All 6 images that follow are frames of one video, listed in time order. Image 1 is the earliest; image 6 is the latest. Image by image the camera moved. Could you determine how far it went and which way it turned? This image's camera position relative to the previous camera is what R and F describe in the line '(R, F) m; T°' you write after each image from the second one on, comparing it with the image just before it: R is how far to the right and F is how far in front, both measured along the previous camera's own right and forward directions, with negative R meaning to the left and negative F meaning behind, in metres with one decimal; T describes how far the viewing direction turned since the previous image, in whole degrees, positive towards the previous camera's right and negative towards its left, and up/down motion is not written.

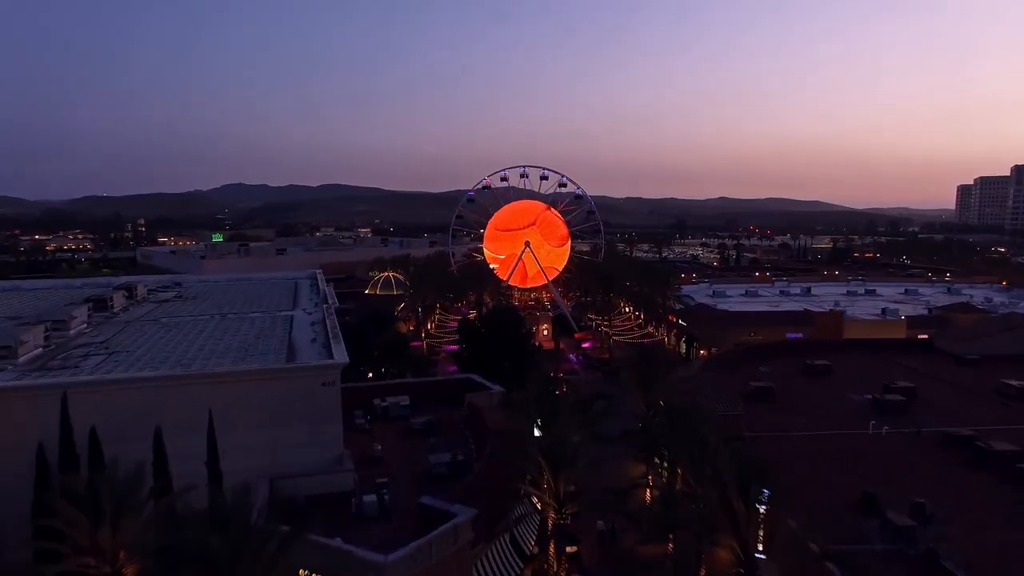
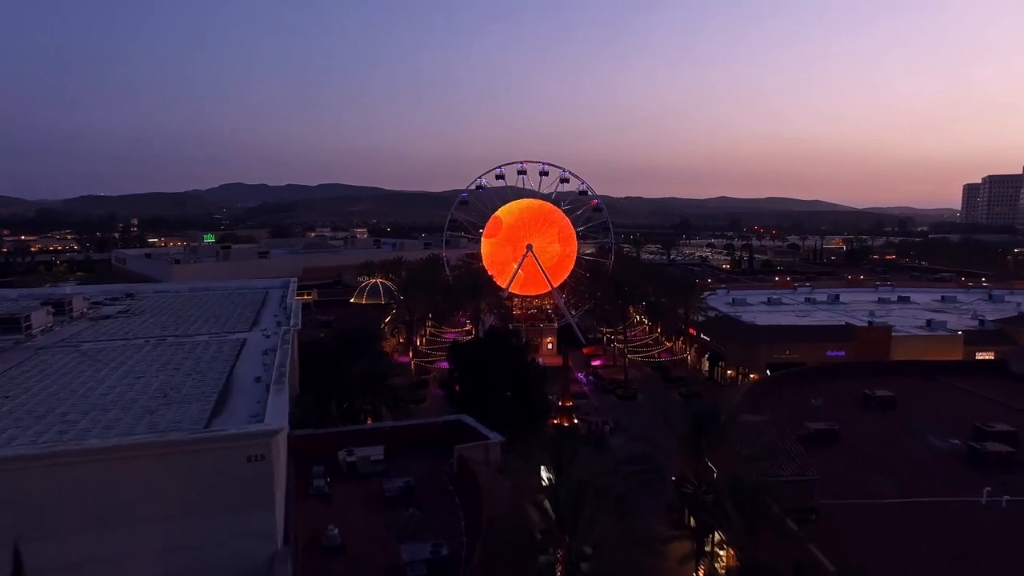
(-0.1, +4.9) m; 0°
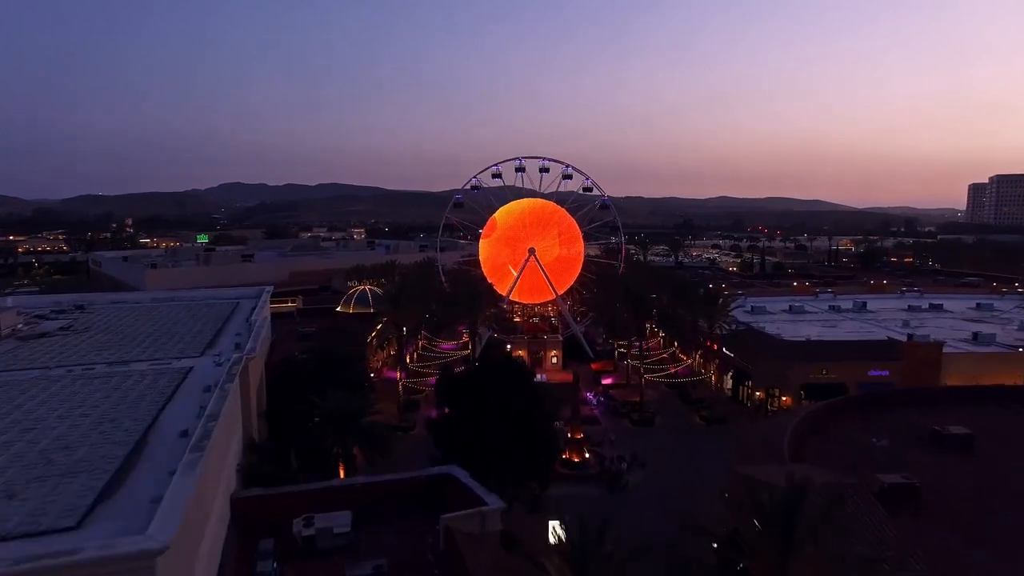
(-0.1, +3.9) m; 0°
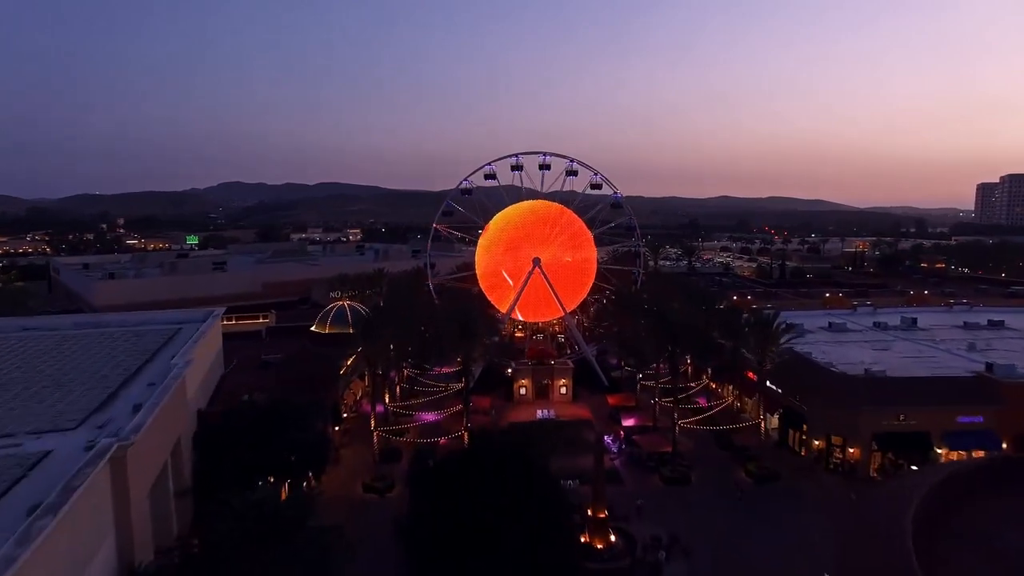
(-0.1, +5.9) m; 0°
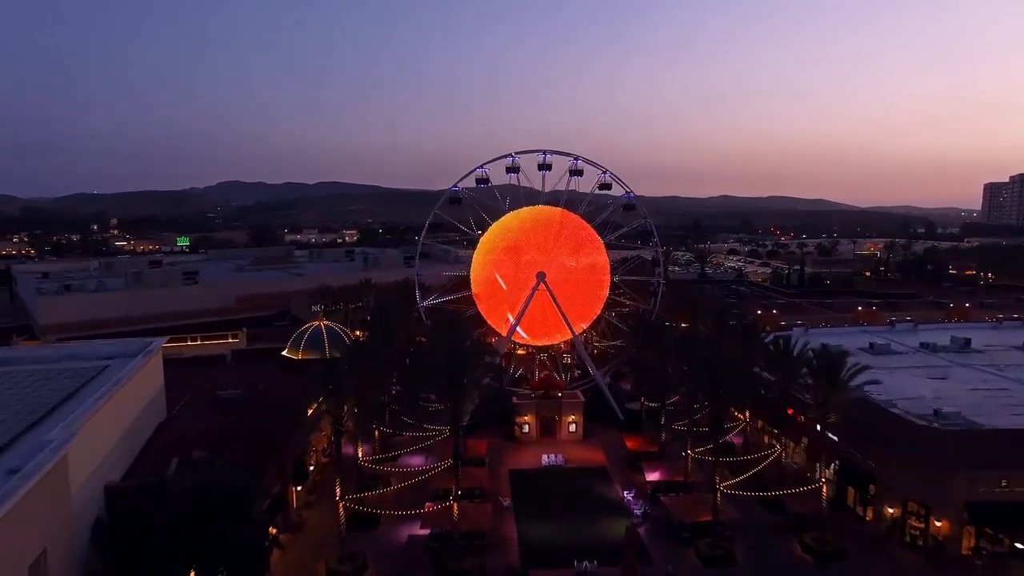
(0.0, +4.9) m; 0°
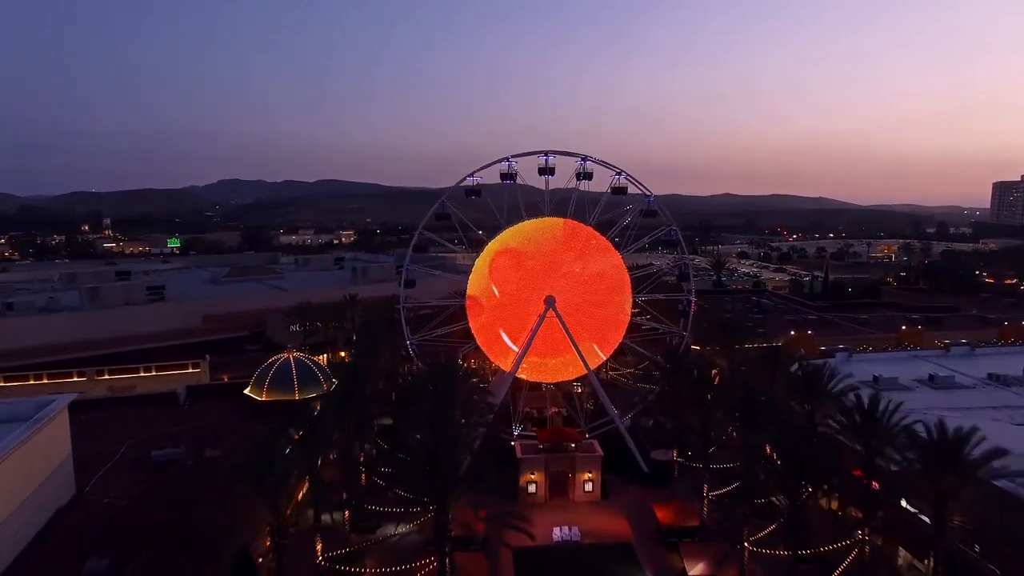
(-0.2, +5.2) m; 0°
